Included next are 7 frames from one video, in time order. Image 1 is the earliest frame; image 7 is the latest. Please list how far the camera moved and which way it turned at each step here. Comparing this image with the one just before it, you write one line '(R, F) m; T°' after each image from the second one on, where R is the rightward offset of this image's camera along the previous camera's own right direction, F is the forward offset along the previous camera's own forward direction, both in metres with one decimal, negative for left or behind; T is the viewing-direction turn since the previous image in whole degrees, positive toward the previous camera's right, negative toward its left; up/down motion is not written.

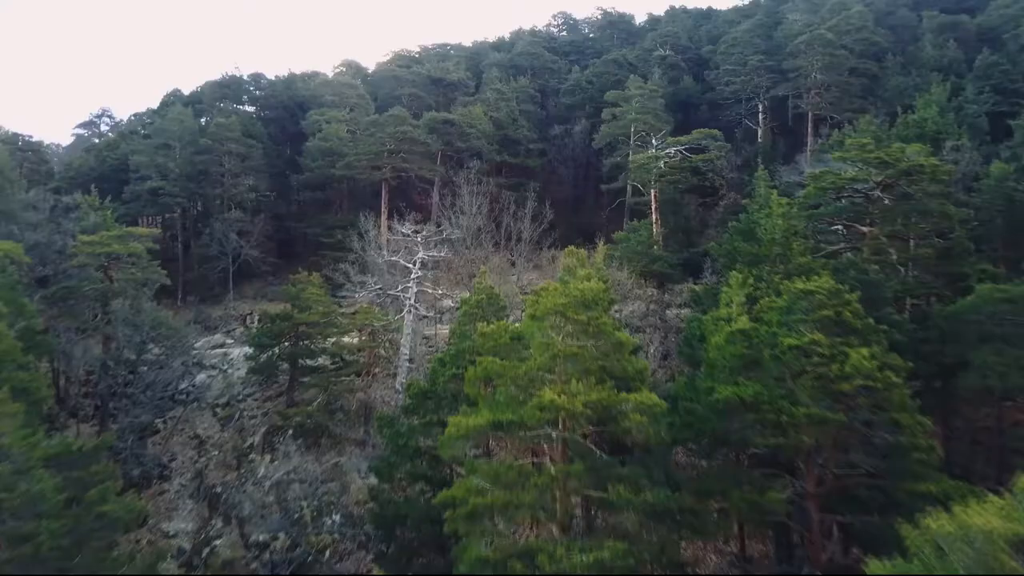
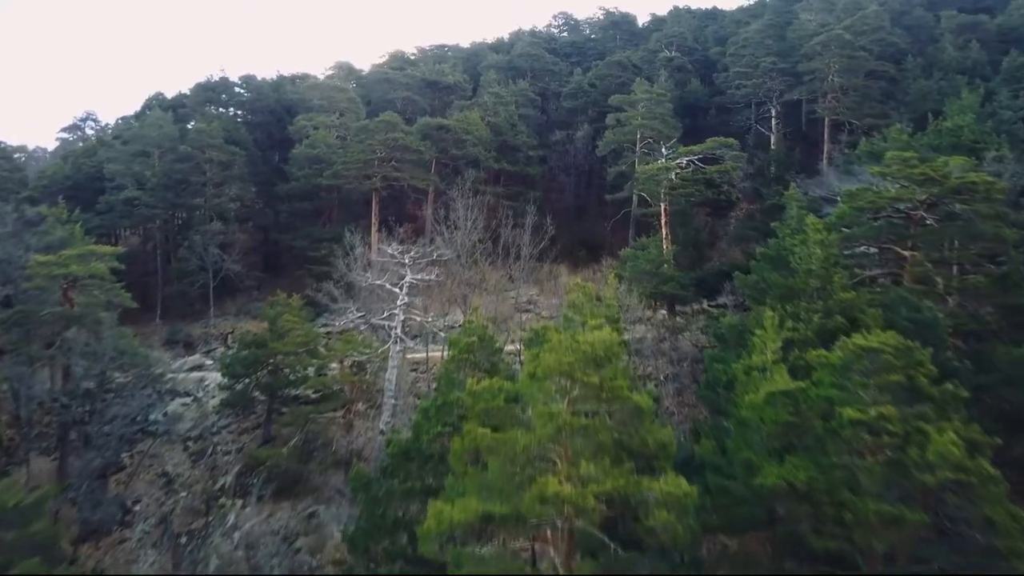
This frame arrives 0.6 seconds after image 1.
(+0.1, +1.9) m; 0°
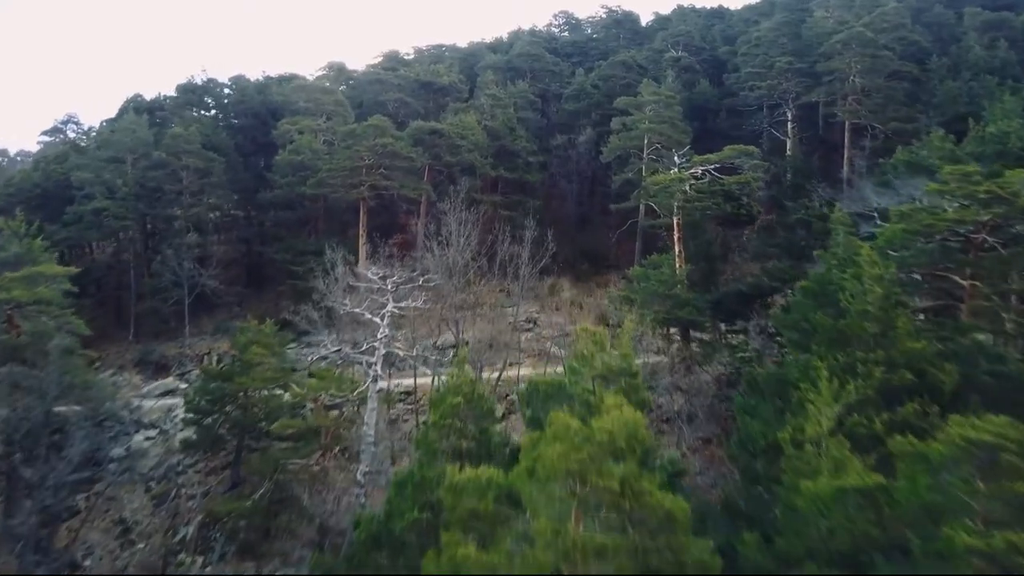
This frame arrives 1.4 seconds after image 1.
(+0.1, +2.0) m; 0°
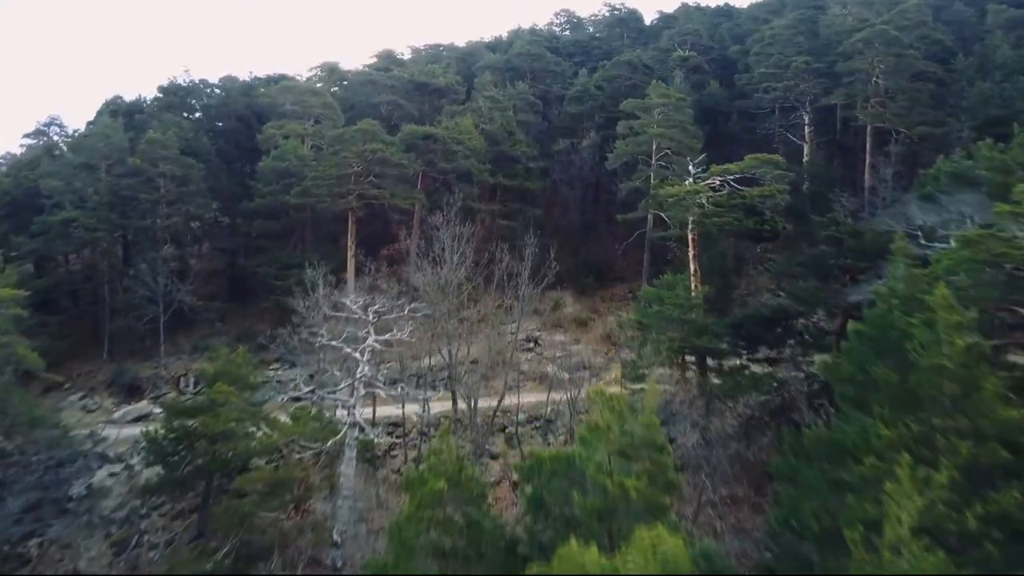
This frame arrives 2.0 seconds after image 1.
(+0.1, +1.8) m; 0°
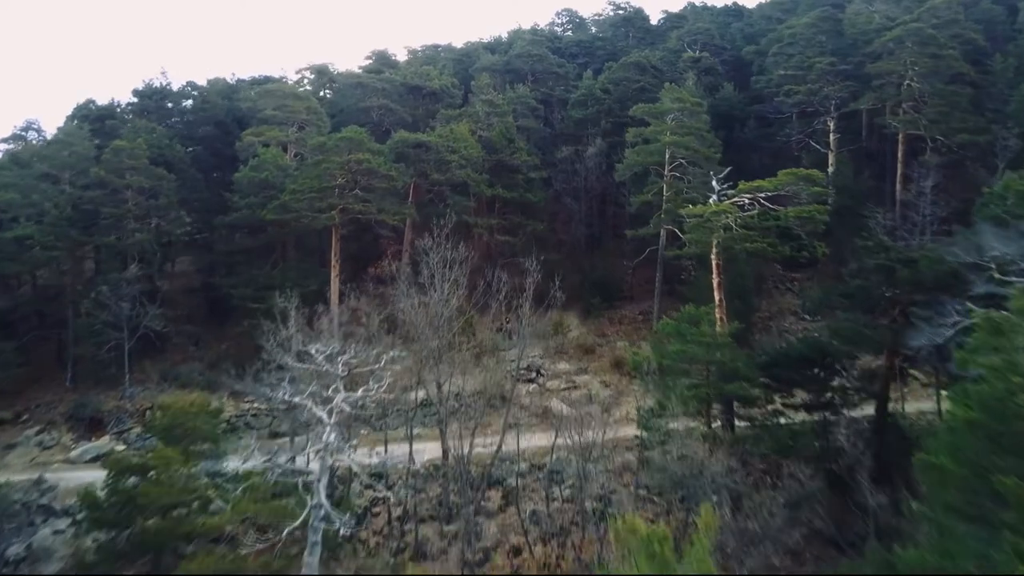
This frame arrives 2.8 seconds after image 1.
(0.0, +2.3) m; 0°
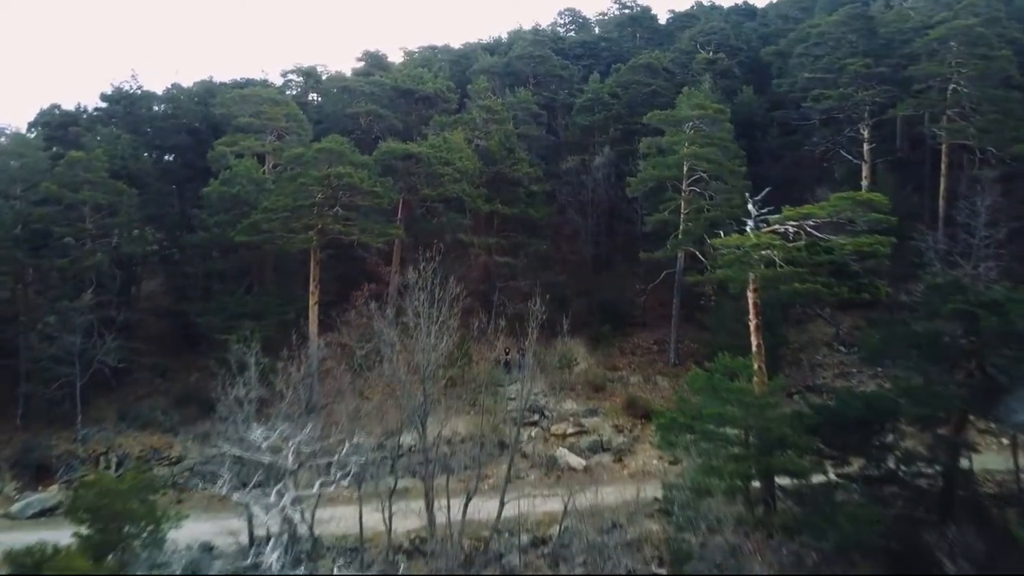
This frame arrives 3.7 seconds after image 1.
(0.0, +2.5) m; 0°
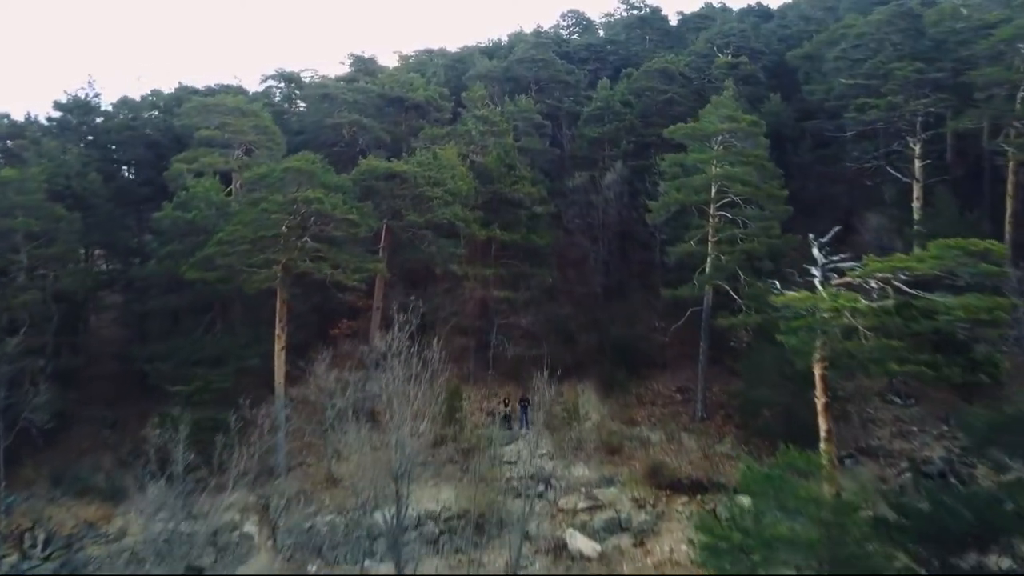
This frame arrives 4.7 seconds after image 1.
(0.0, +3.0) m; 0°
